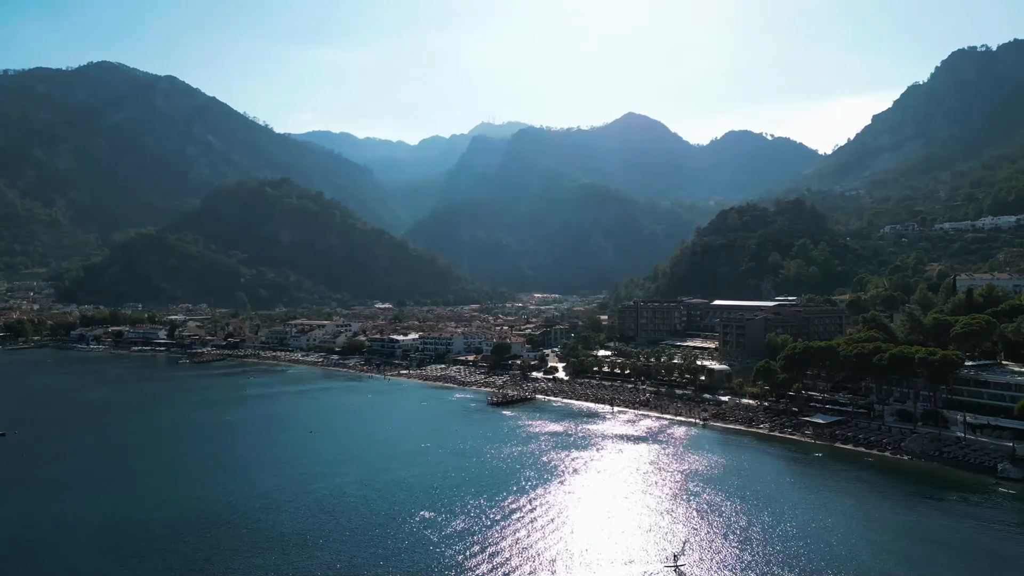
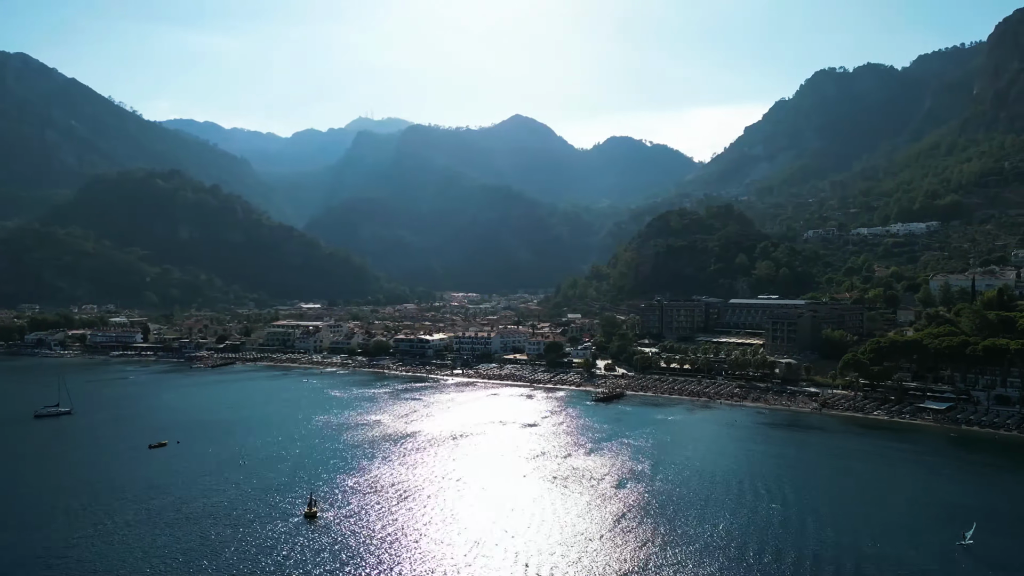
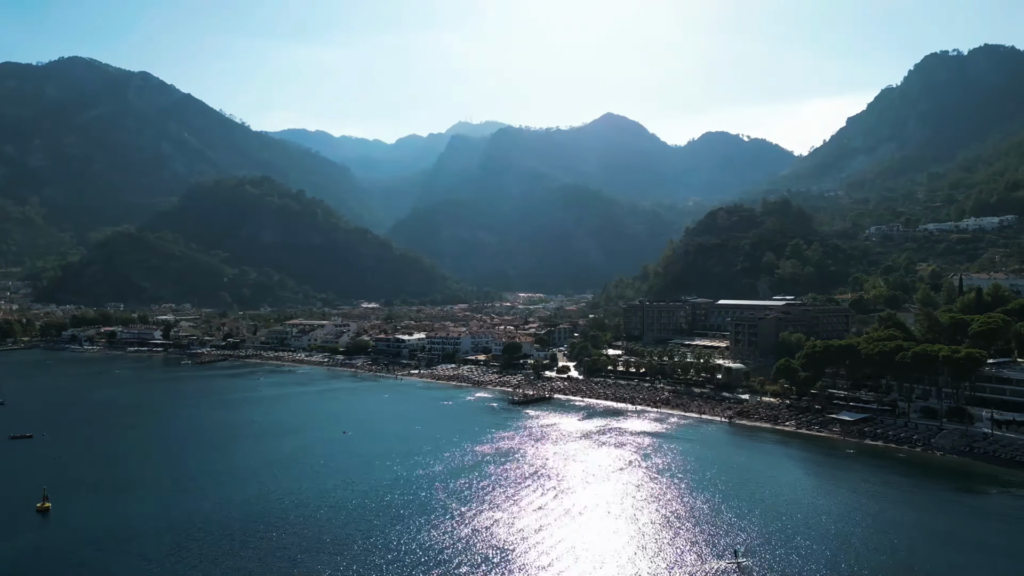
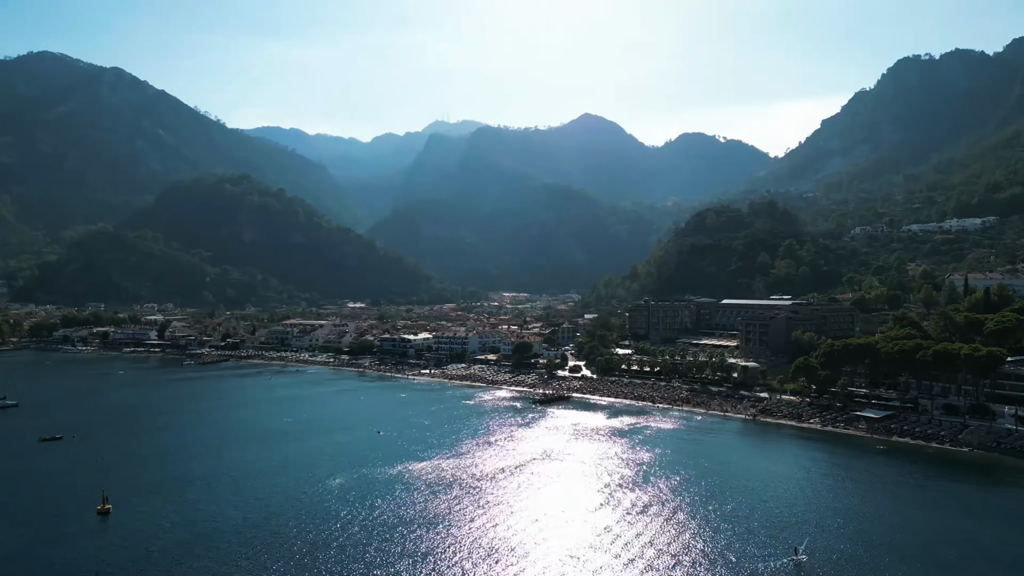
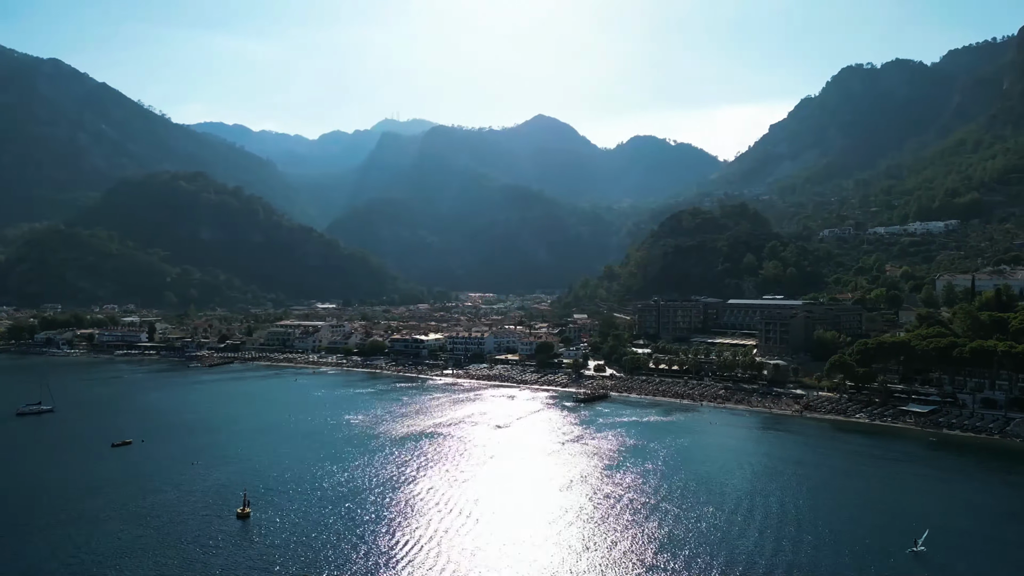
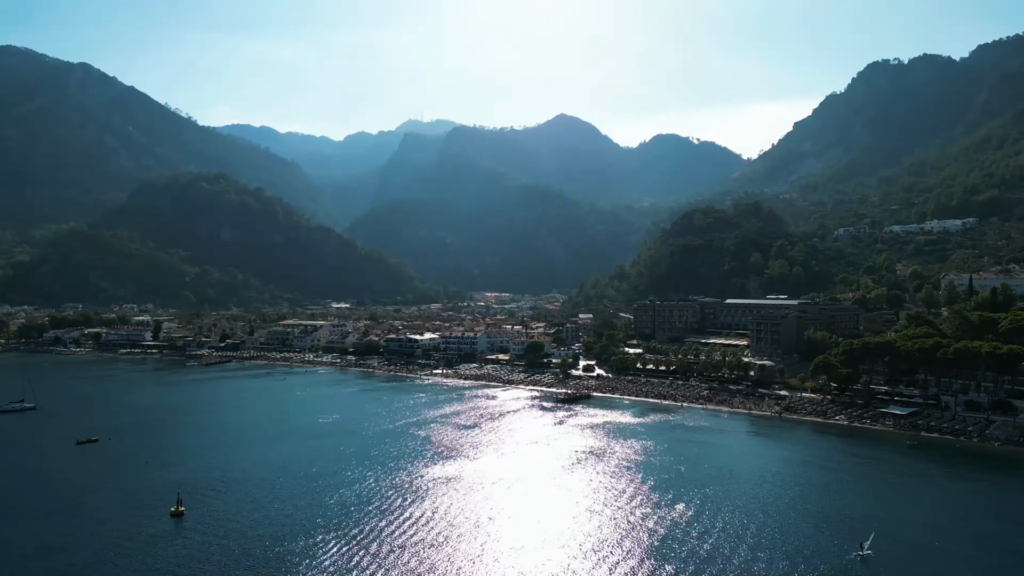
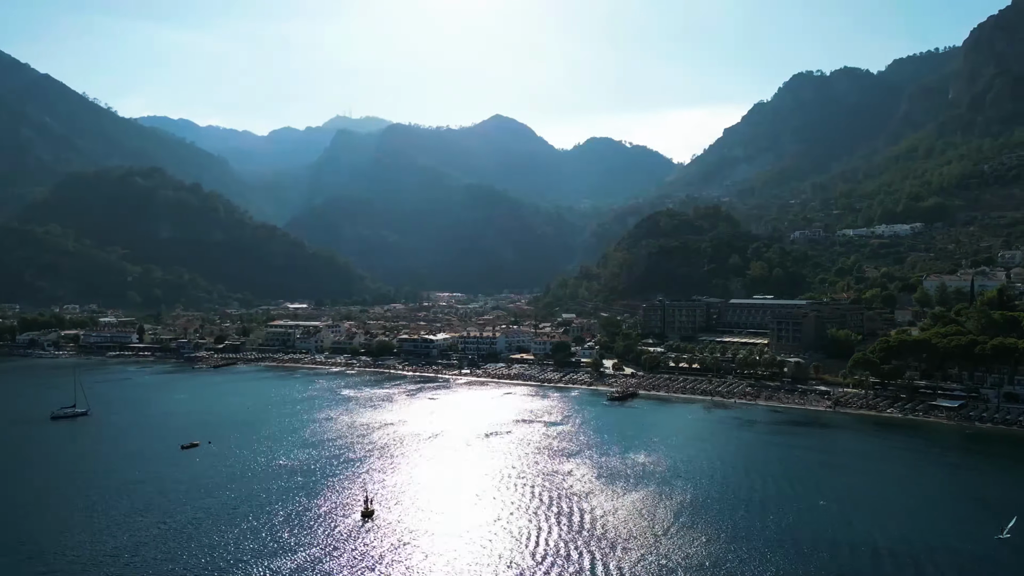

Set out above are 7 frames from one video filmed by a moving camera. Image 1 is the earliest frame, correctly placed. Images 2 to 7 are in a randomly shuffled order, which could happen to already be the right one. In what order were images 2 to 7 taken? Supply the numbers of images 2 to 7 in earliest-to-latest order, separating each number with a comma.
3, 4, 6, 5, 2, 7
